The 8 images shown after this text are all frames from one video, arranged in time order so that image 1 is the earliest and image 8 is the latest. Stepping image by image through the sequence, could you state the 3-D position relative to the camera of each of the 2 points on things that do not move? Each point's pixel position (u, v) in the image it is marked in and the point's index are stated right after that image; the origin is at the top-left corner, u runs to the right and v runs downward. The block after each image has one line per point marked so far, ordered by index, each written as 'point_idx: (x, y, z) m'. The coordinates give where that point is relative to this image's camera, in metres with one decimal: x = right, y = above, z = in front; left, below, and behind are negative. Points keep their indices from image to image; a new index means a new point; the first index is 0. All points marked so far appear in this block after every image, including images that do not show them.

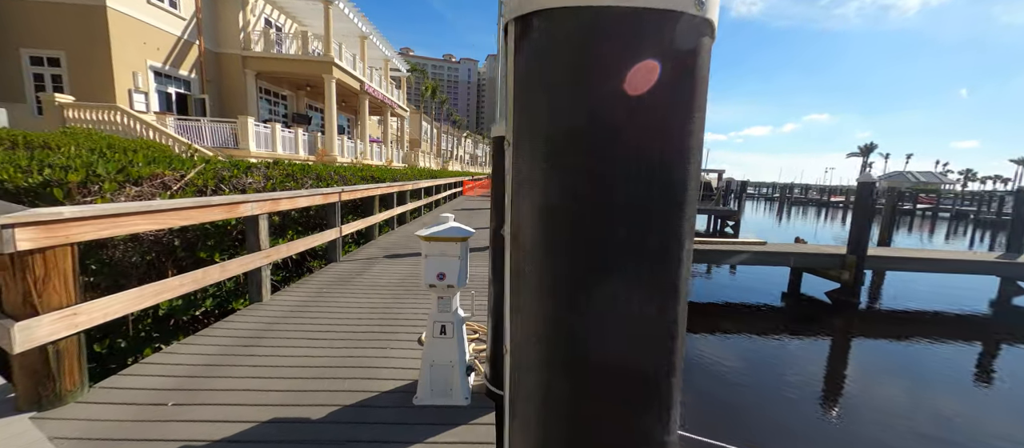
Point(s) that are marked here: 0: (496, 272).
0: (-0.1, -0.3, +2.2) m
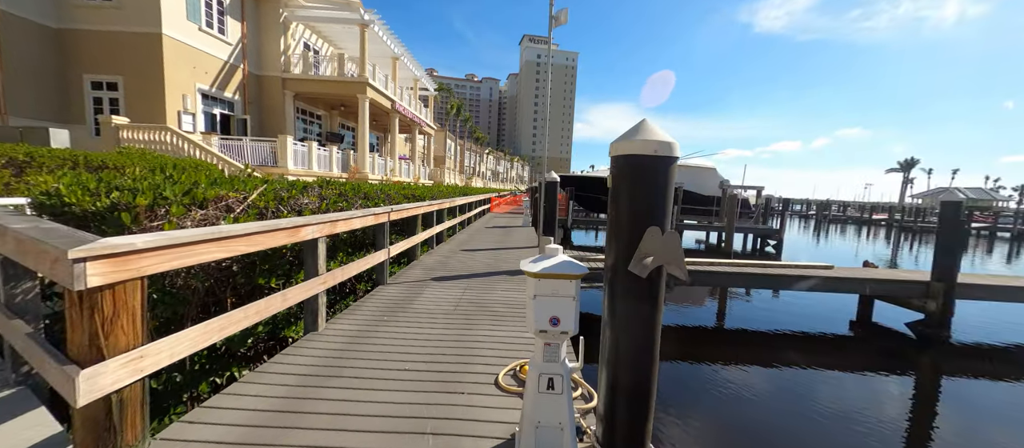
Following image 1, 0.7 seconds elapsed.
0: (+0.5, -0.4, +1.8) m
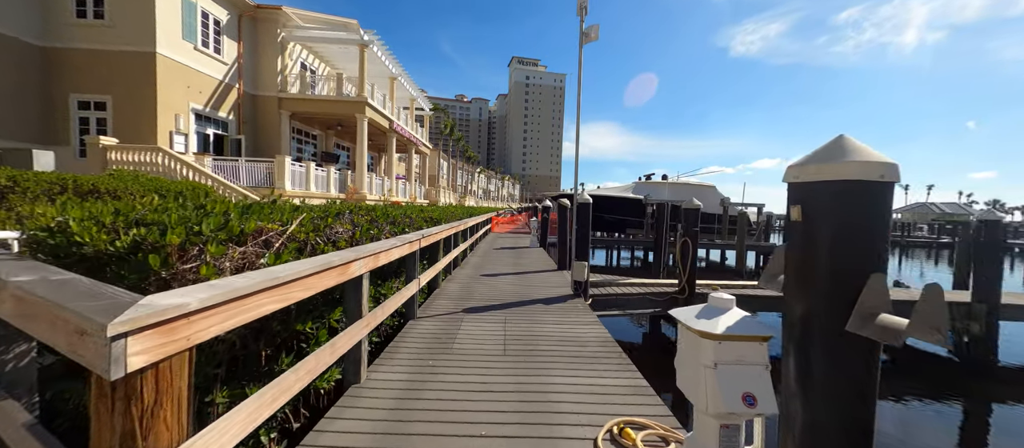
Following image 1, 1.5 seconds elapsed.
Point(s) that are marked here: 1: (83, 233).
0: (+1.1, -0.6, +1.4) m
1: (-2.3, 0.0, +2.0) m
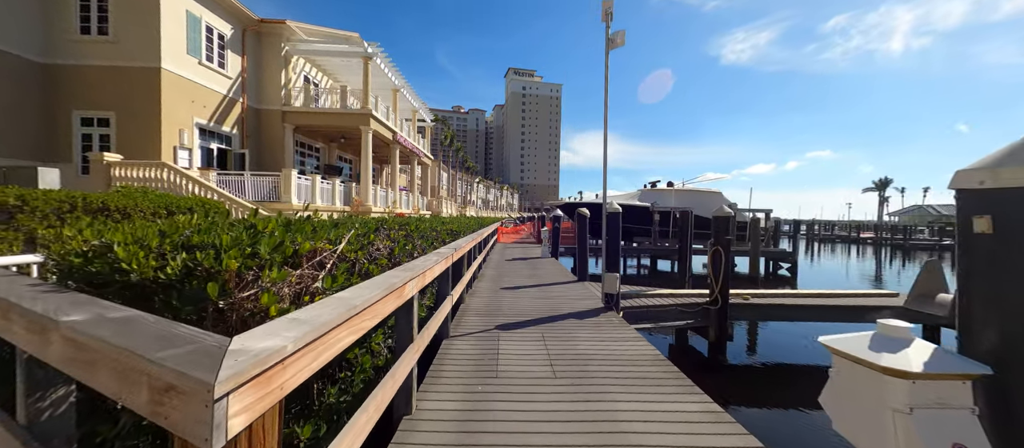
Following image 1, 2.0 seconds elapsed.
0: (+1.6, -0.7, +1.2) m
1: (-1.8, -0.1, +1.8) m
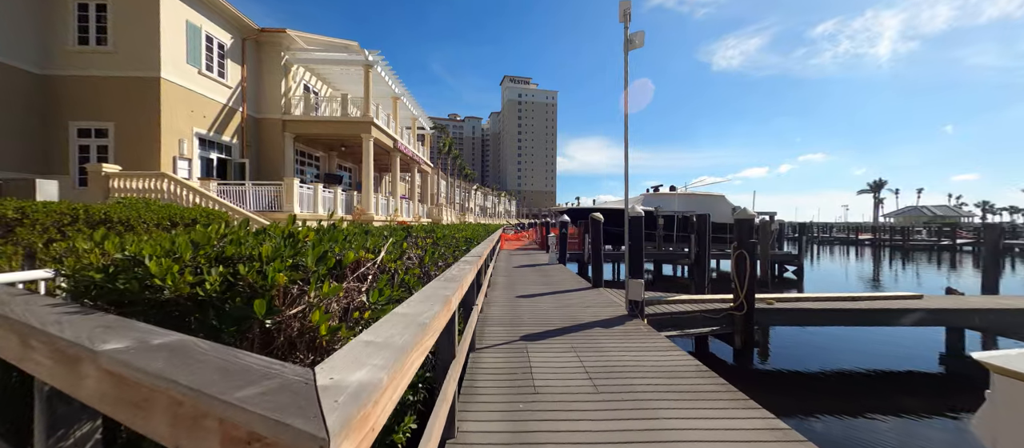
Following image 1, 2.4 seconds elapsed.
0: (+2.0, -0.6, +1.0) m
1: (-1.5, -0.2, +1.6) m
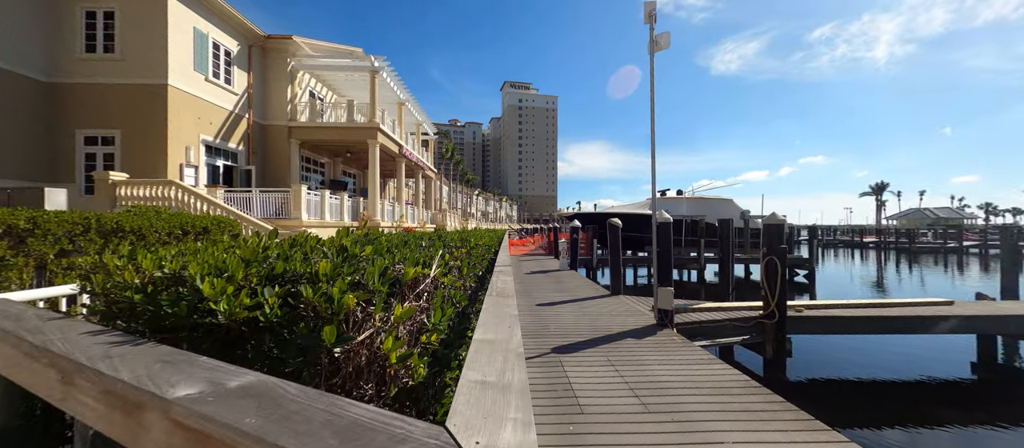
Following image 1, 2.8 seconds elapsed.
0: (+2.3, -0.7, +0.8) m
1: (-1.1, -0.2, +1.4) m
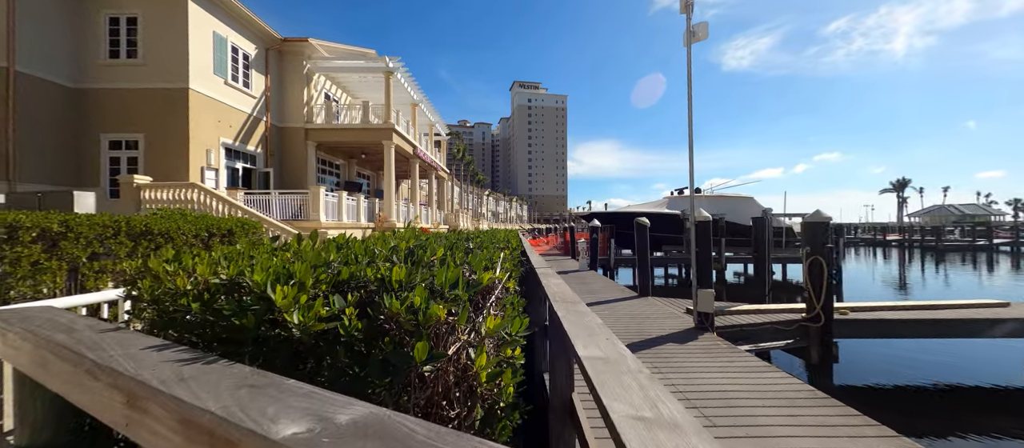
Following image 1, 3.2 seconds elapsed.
0: (+2.7, -0.7, +0.6) m
1: (-0.8, -0.3, +1.3) m
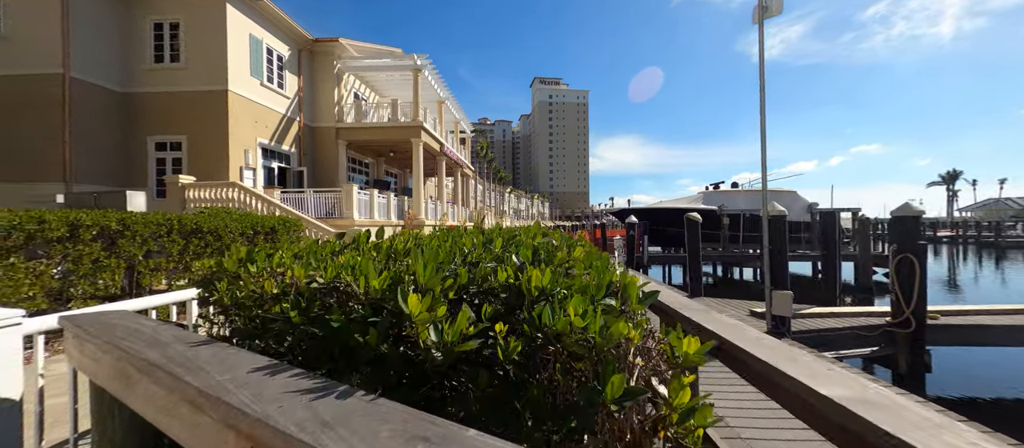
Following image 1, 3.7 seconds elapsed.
0: (+3.1, -0.6, +0.2) m
1: (-0.3, -0.2, +1.0) m
